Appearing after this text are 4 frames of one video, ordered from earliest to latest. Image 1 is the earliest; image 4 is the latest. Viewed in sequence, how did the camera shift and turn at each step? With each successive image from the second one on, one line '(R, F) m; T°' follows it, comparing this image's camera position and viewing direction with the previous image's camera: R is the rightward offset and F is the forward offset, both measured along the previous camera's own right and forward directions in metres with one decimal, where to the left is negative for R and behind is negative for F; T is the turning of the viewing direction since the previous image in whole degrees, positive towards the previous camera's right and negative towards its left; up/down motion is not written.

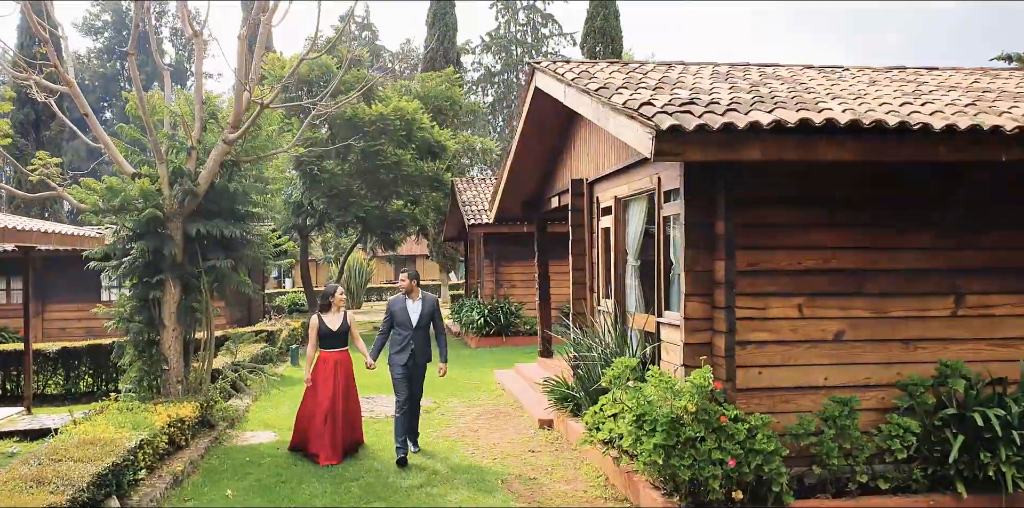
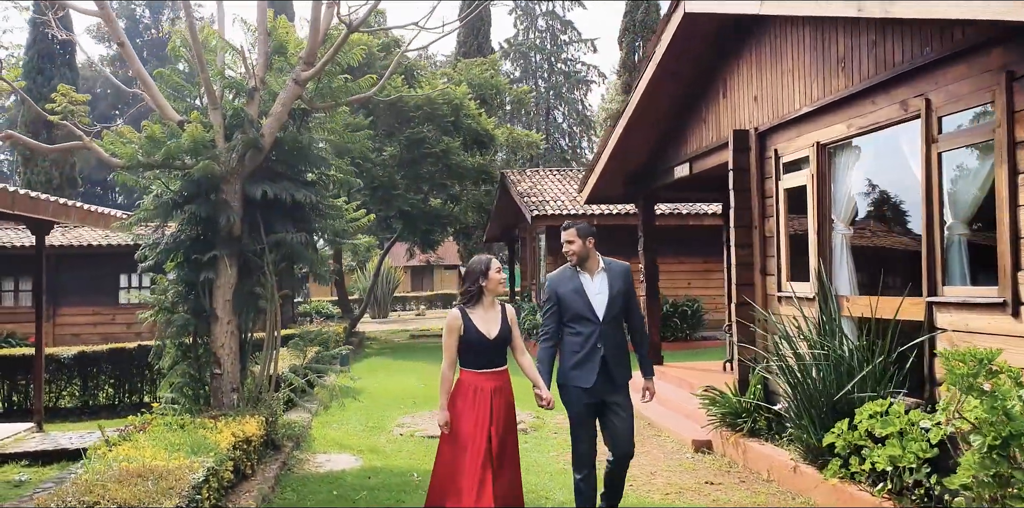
(-1.3, +2.0) m; 0°
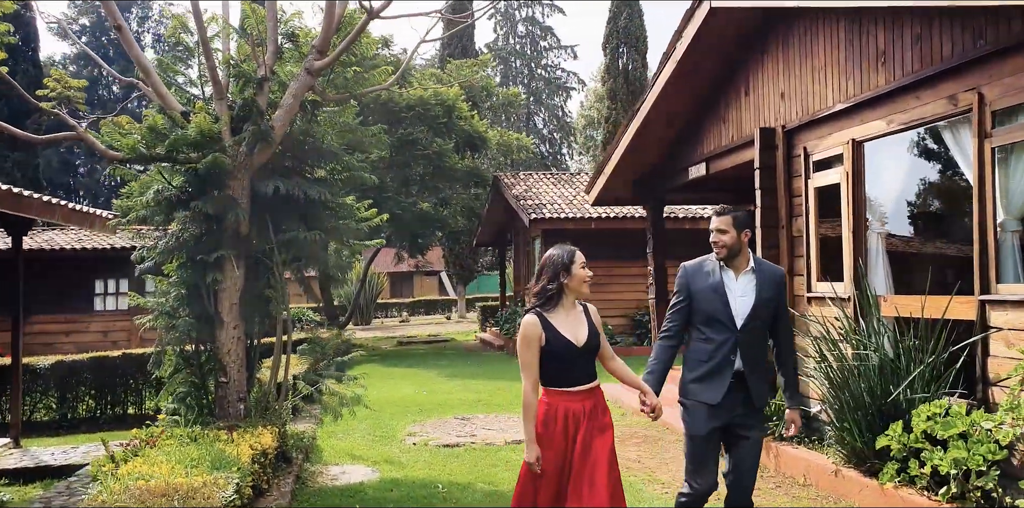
(-0.4, +0.3) m; +2°
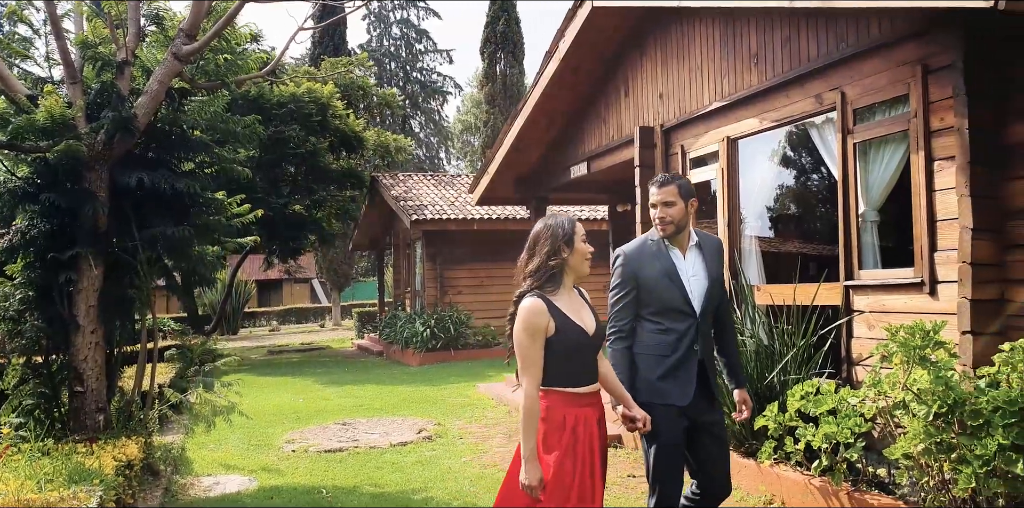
(-0.1, +0.1) m; +9°
